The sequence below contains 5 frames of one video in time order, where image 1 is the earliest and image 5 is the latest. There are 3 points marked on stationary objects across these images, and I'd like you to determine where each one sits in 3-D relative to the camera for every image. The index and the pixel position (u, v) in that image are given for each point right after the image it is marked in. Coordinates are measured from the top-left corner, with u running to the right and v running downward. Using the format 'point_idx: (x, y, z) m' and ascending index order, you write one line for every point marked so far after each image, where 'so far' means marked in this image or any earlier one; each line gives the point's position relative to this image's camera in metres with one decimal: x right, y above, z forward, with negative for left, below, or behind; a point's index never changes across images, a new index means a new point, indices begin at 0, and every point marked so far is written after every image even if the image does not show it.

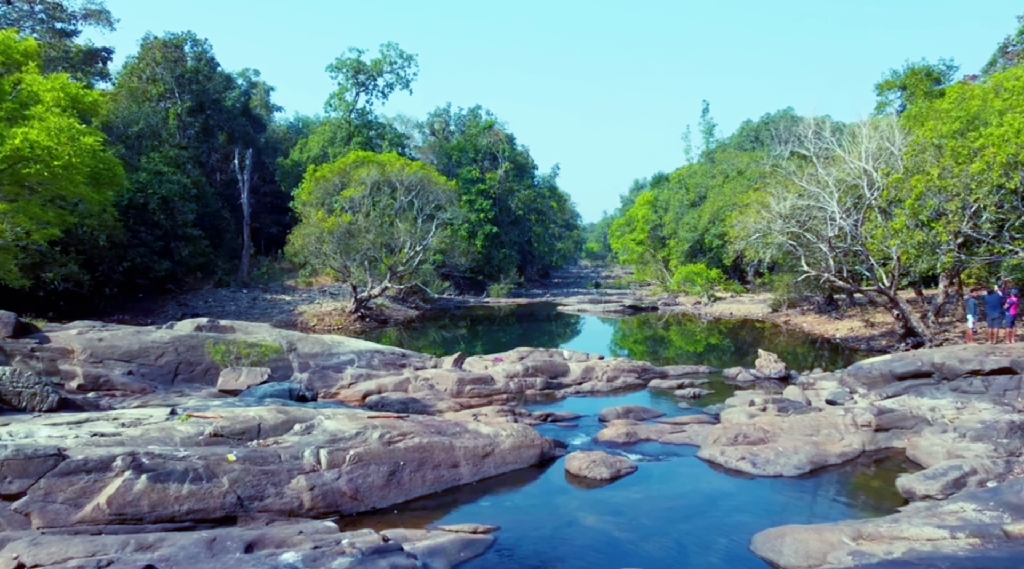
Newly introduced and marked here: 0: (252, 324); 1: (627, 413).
0: (-6.1, -0.9, +19.1) m
1: (+2.2, -2.4, +15.5) m
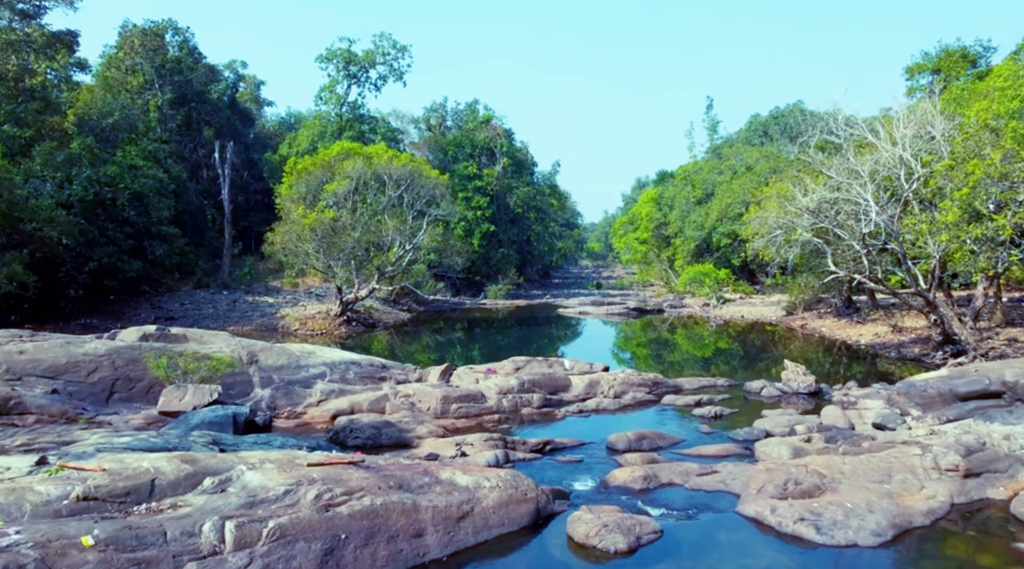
0: (-6.2, -1.0, +16.7) m
1: (+2.1, -2.5, +13.1) m
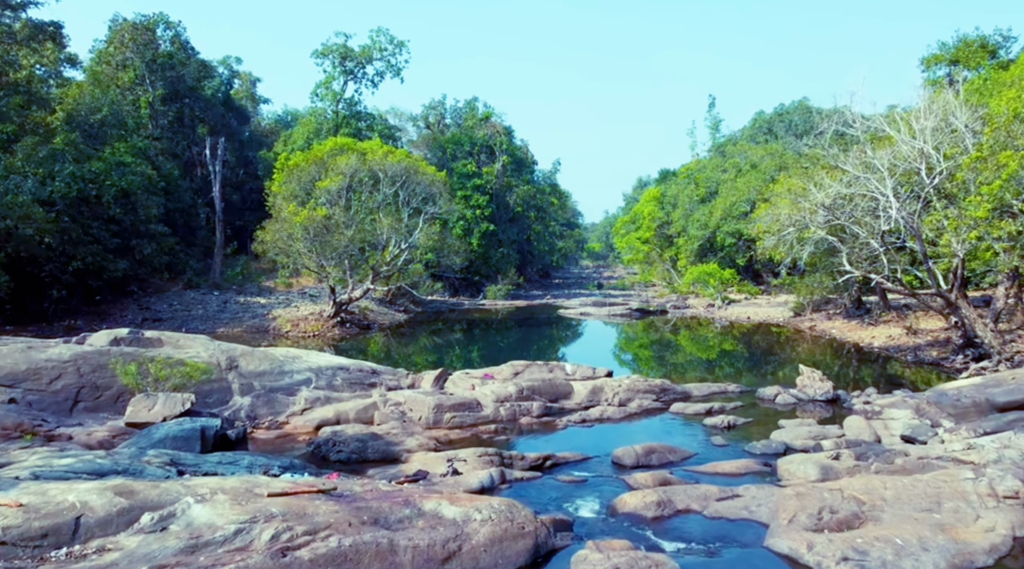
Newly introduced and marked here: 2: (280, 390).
0: (-6.2, -1.0, +15.6) m
1: (+2.0, -2.5, +12.0) m
2: (-4.3, -2.0, +15.4) m
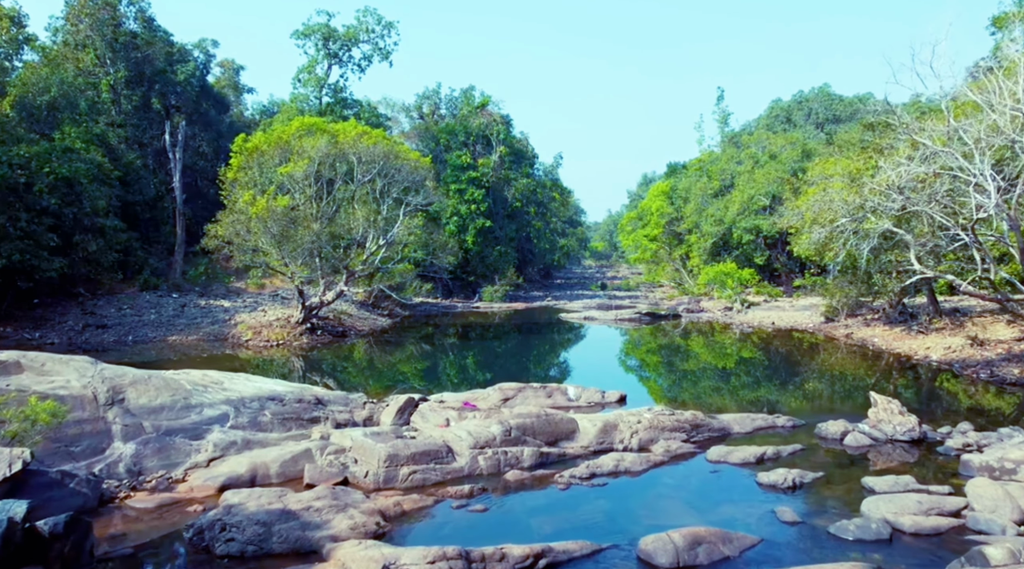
0: (-6.5, -1.1, +11.6) m
1: (+1.8, -2.5, +8.0) m
2: (-4.6, -2.0, +11.3) m
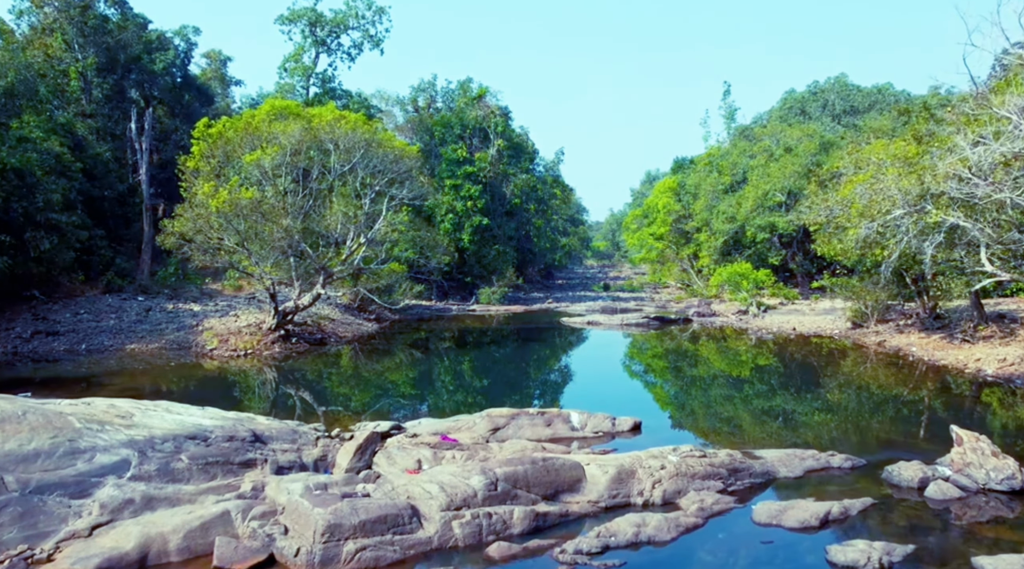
0: (-6.6, -1.1, +8.8) m
1: (+1.6, -2.6, +5.2) m
2: (-4.7, -2.1, +8.5) m
